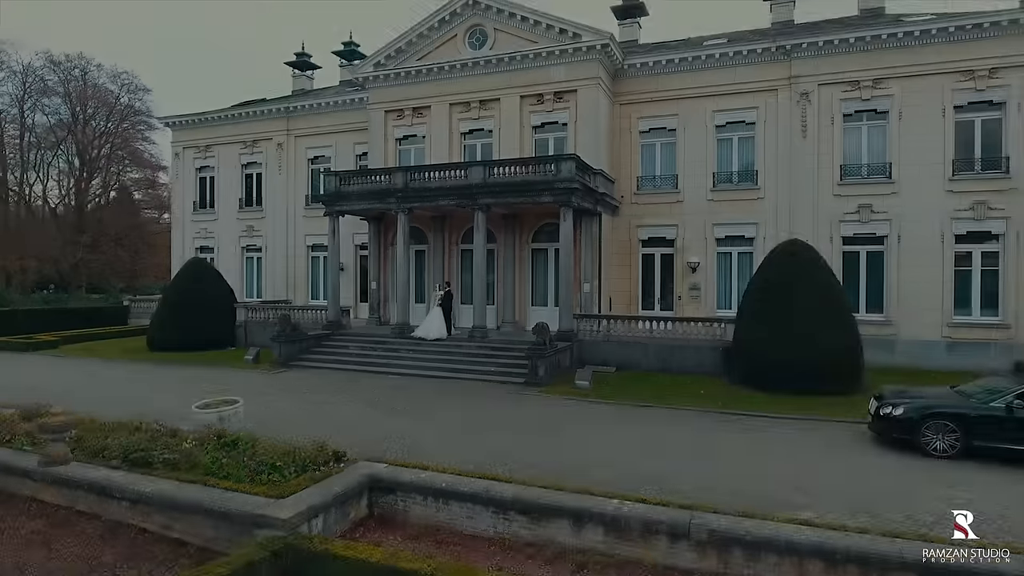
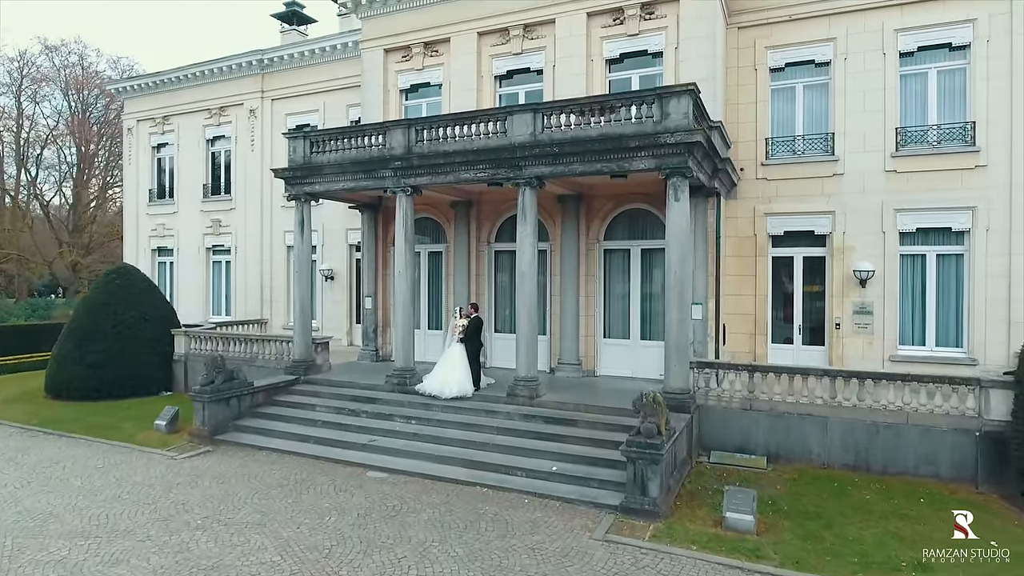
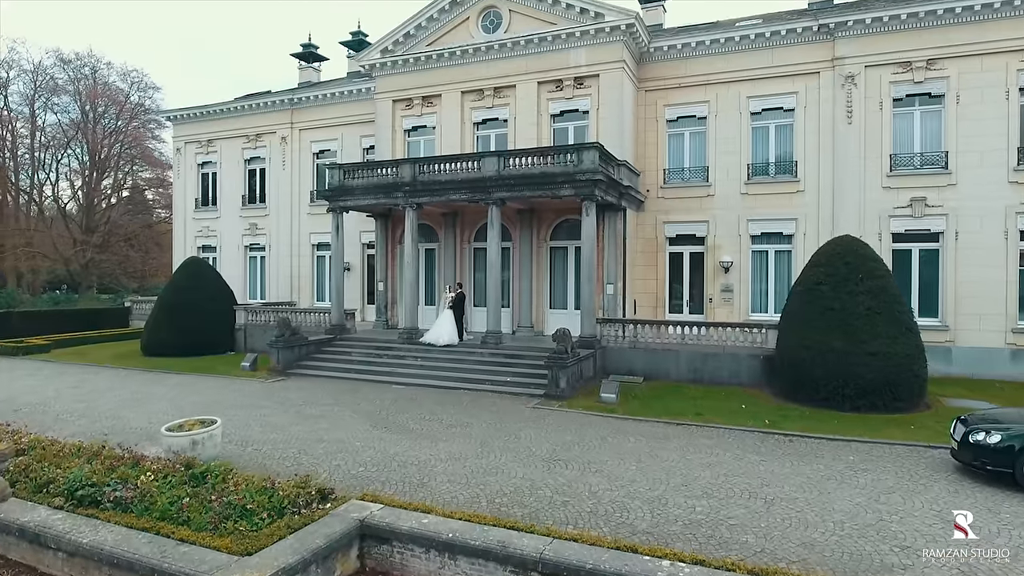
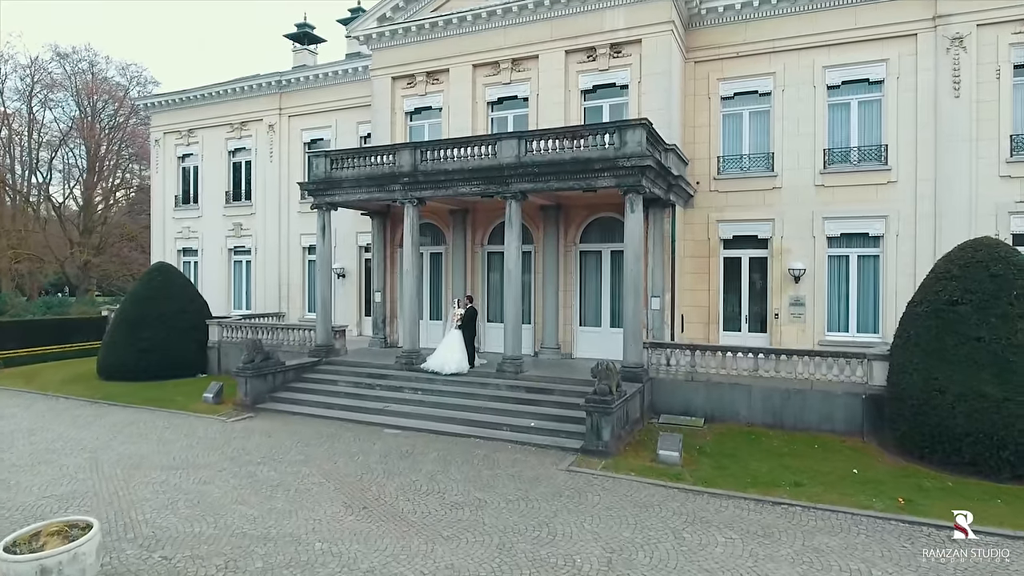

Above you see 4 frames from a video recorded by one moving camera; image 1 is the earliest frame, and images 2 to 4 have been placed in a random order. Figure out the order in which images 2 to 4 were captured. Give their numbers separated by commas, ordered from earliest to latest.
3, 4, 2
